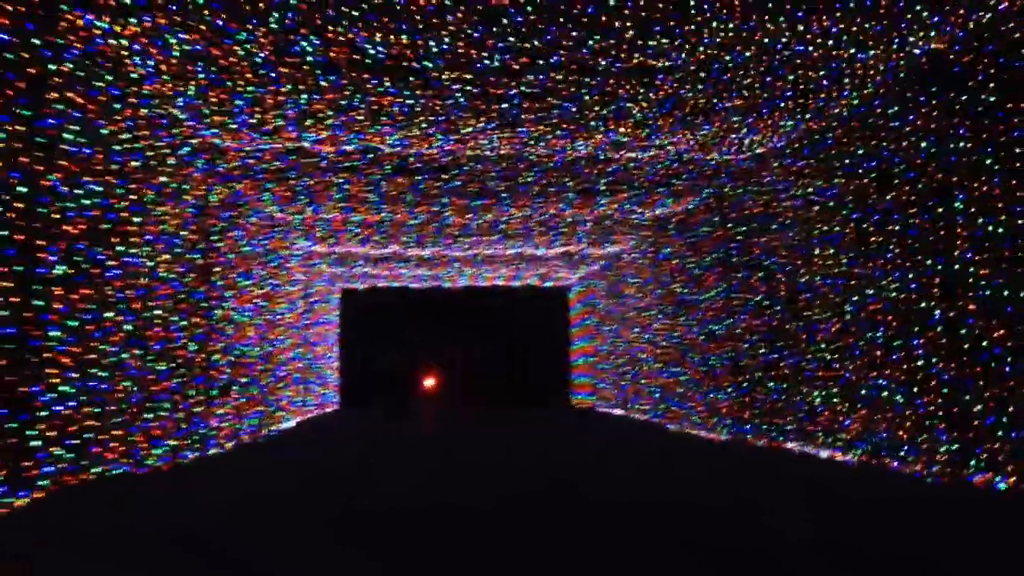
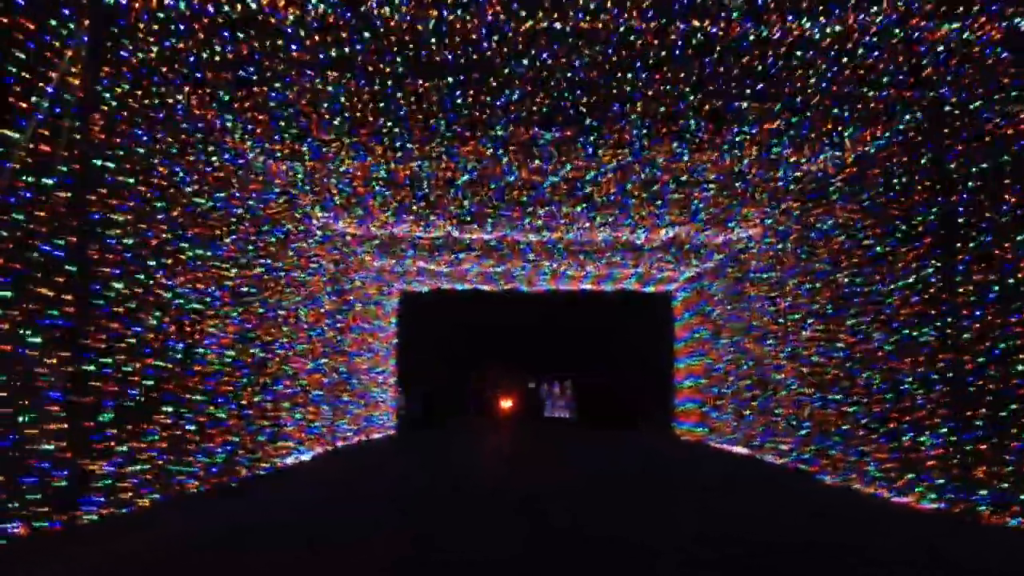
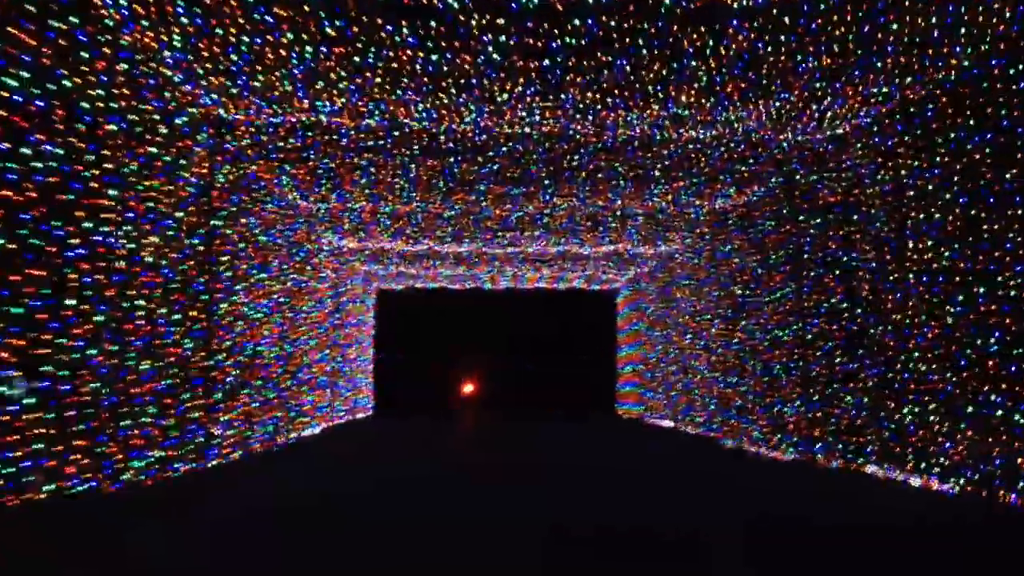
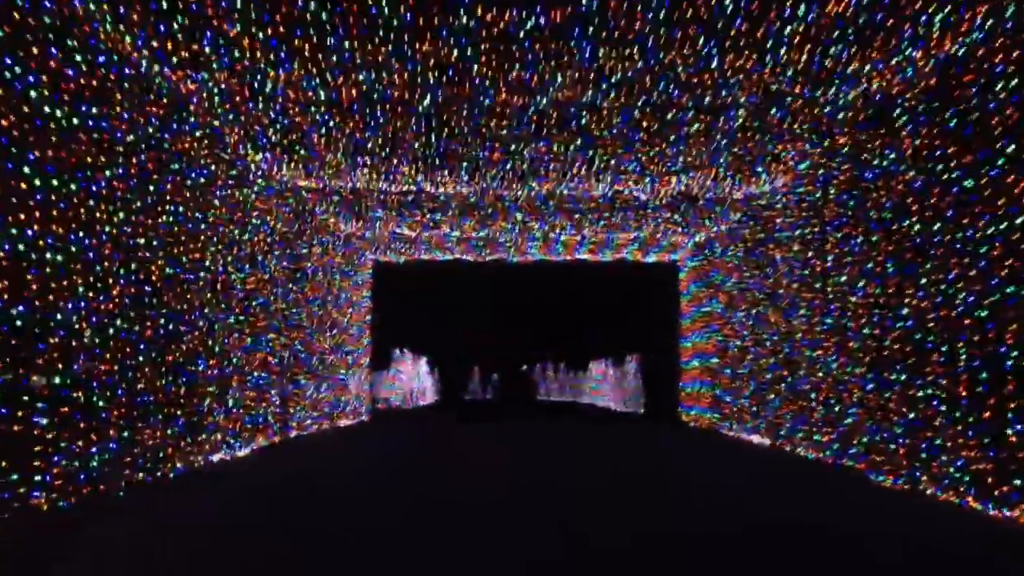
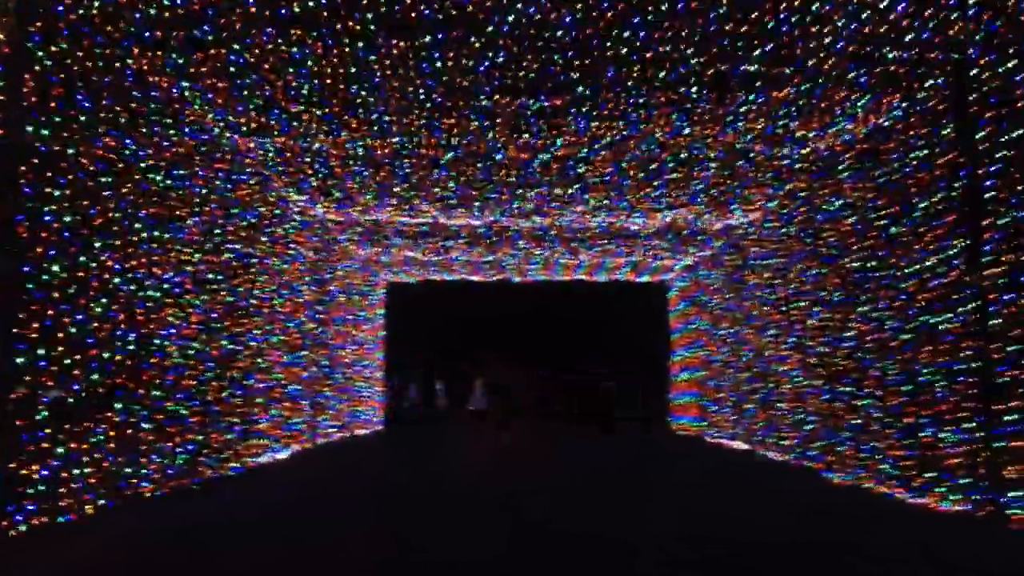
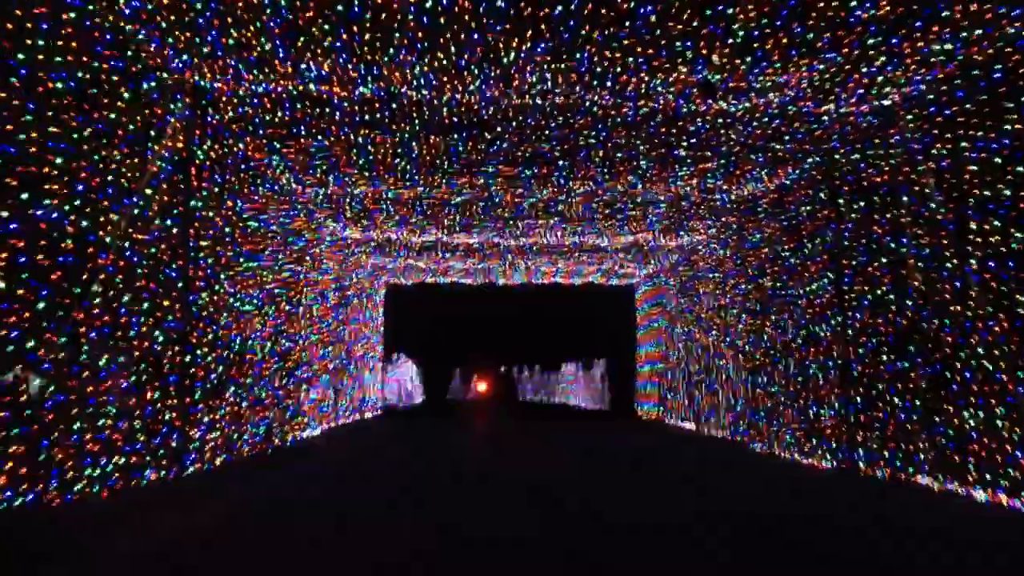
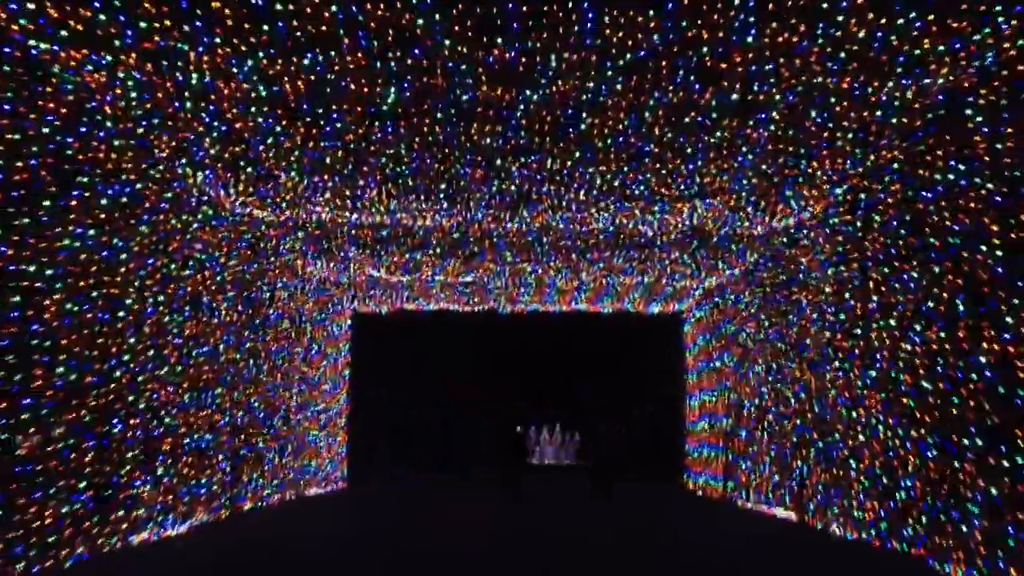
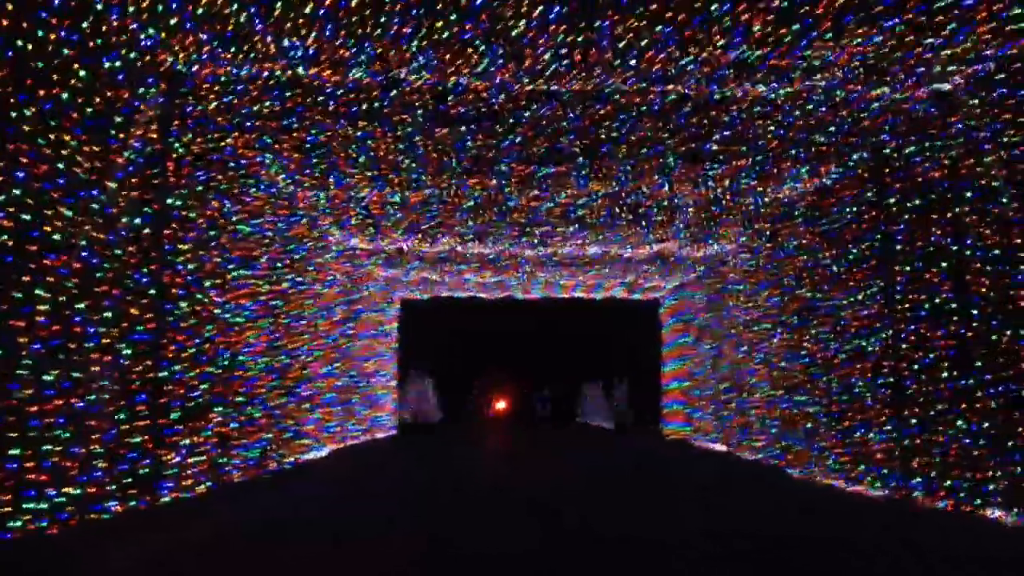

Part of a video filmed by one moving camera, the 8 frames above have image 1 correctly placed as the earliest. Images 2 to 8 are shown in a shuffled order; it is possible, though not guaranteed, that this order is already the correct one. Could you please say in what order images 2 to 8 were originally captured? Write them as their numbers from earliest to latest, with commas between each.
3, 6, 8, 2, 5, 4, 7
